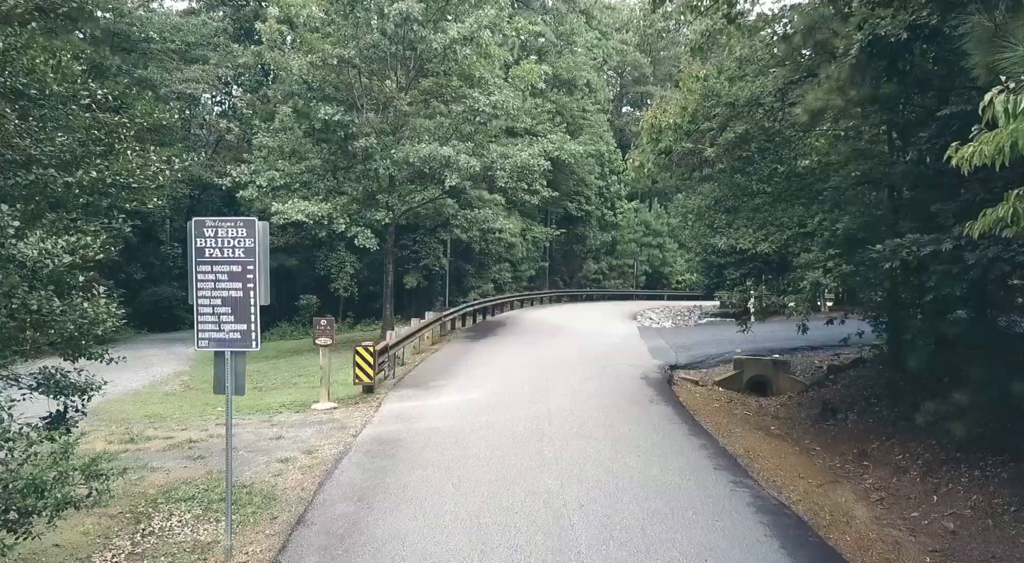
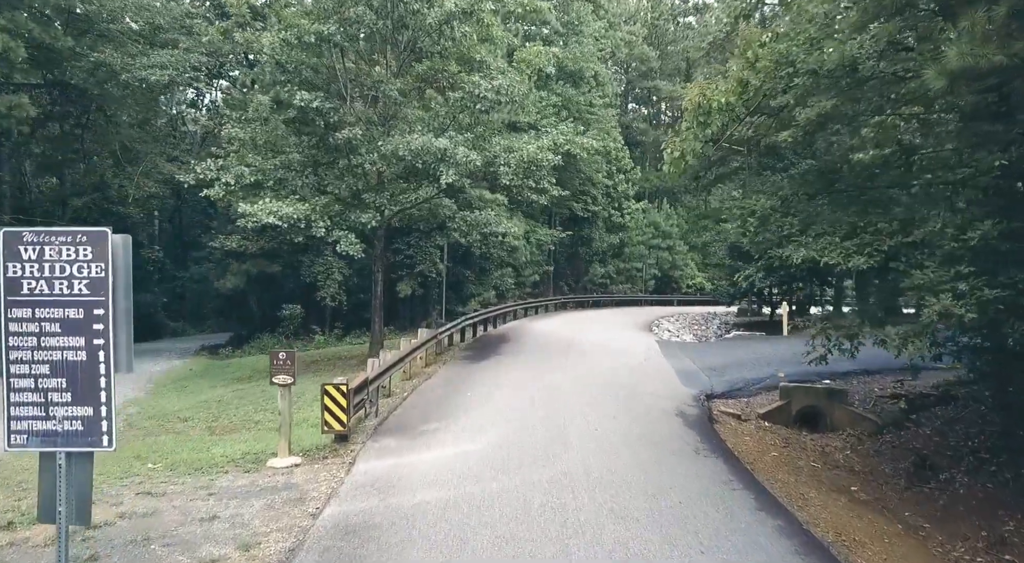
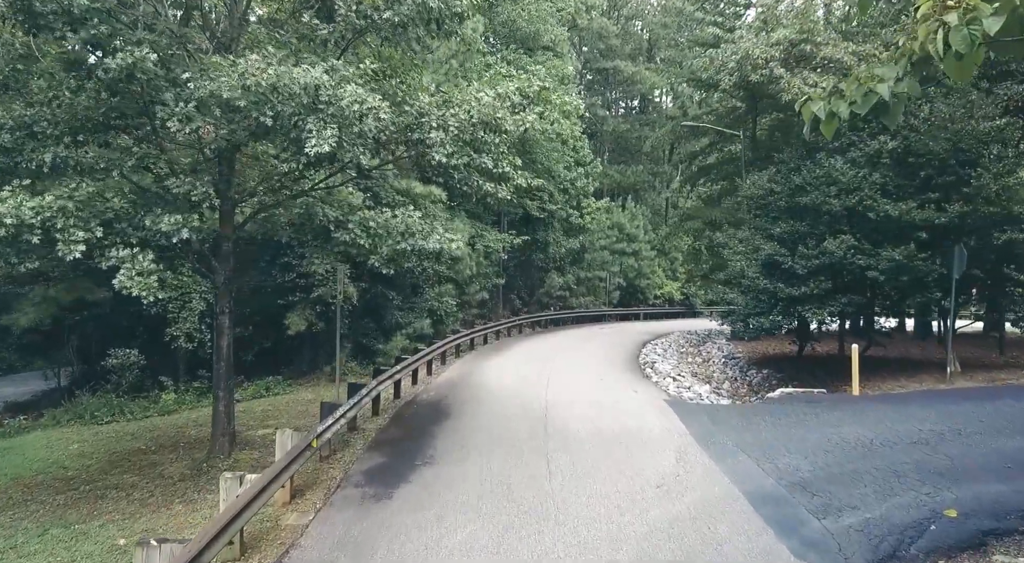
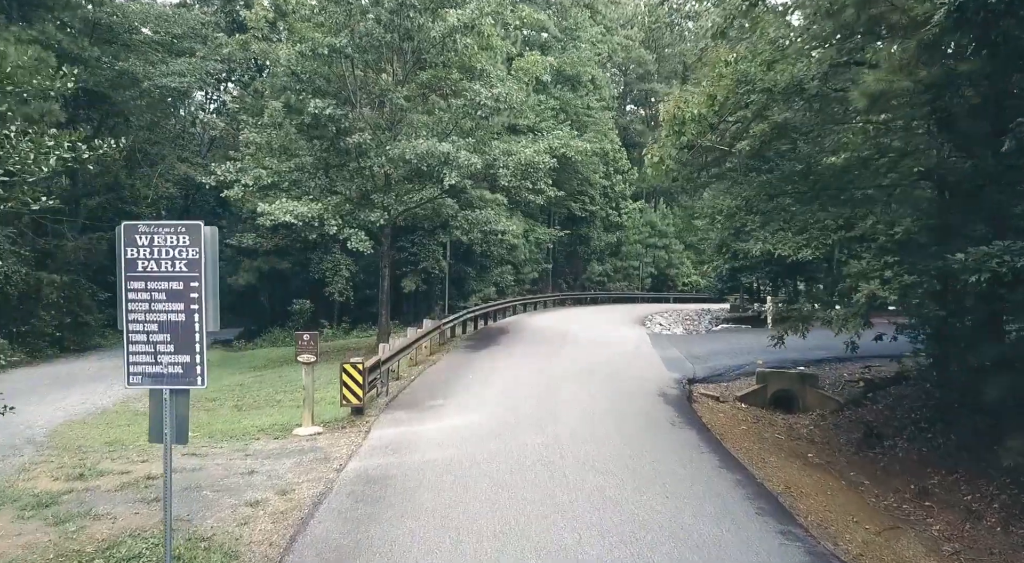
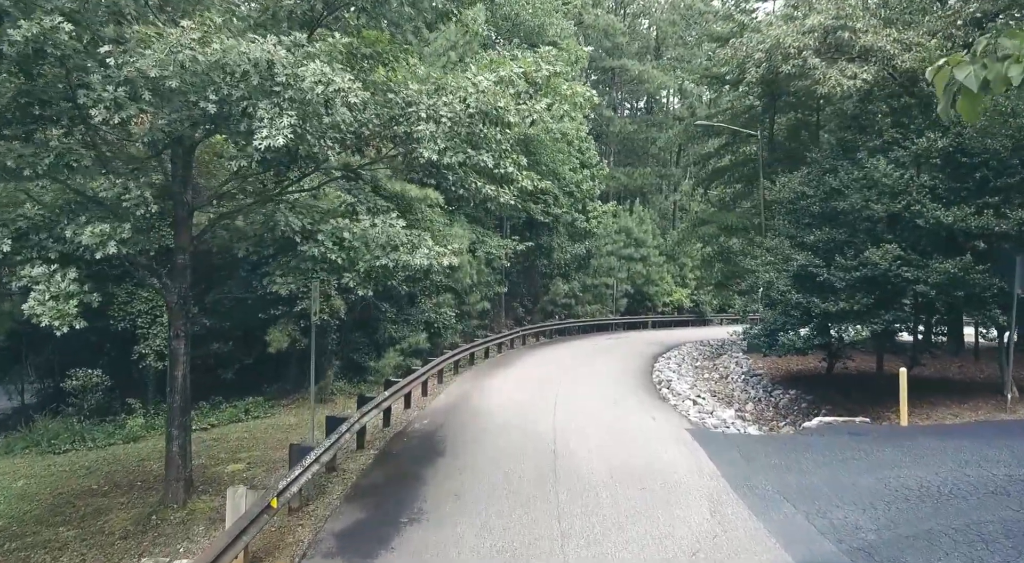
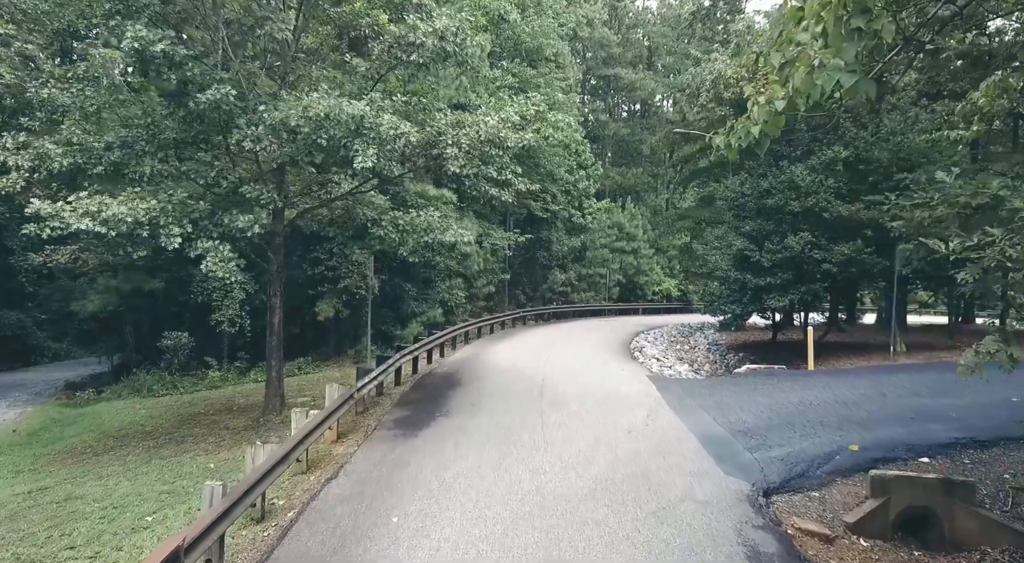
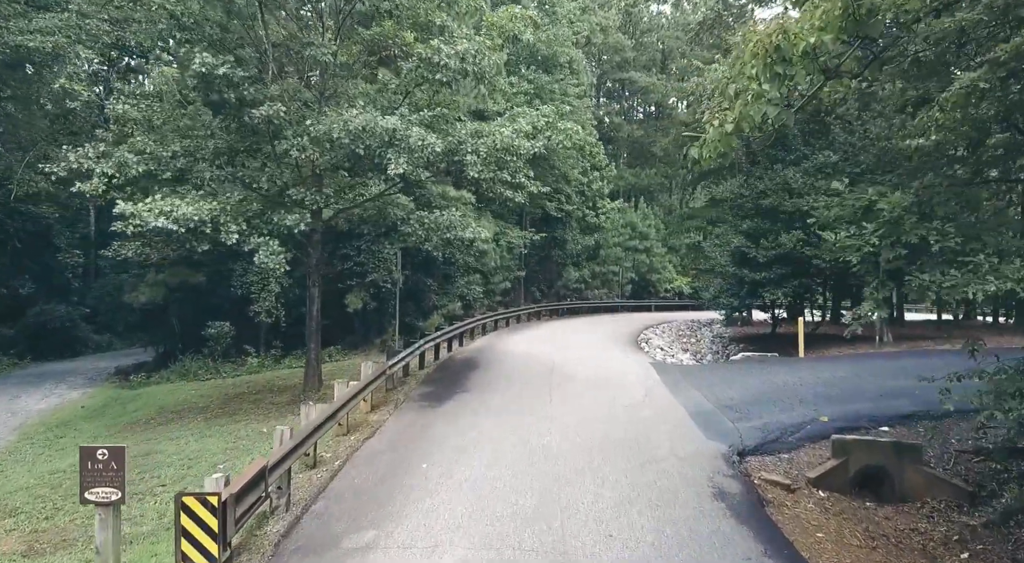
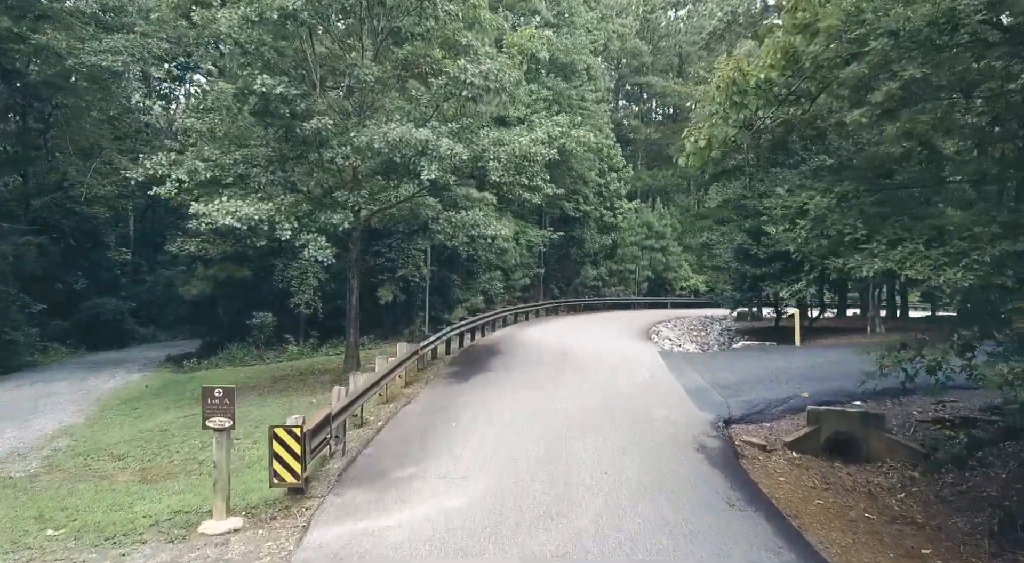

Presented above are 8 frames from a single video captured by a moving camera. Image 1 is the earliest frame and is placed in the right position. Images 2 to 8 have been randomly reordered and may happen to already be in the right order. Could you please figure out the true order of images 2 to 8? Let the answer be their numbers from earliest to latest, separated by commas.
4, 2, 8, 7, 6, 3, 5
